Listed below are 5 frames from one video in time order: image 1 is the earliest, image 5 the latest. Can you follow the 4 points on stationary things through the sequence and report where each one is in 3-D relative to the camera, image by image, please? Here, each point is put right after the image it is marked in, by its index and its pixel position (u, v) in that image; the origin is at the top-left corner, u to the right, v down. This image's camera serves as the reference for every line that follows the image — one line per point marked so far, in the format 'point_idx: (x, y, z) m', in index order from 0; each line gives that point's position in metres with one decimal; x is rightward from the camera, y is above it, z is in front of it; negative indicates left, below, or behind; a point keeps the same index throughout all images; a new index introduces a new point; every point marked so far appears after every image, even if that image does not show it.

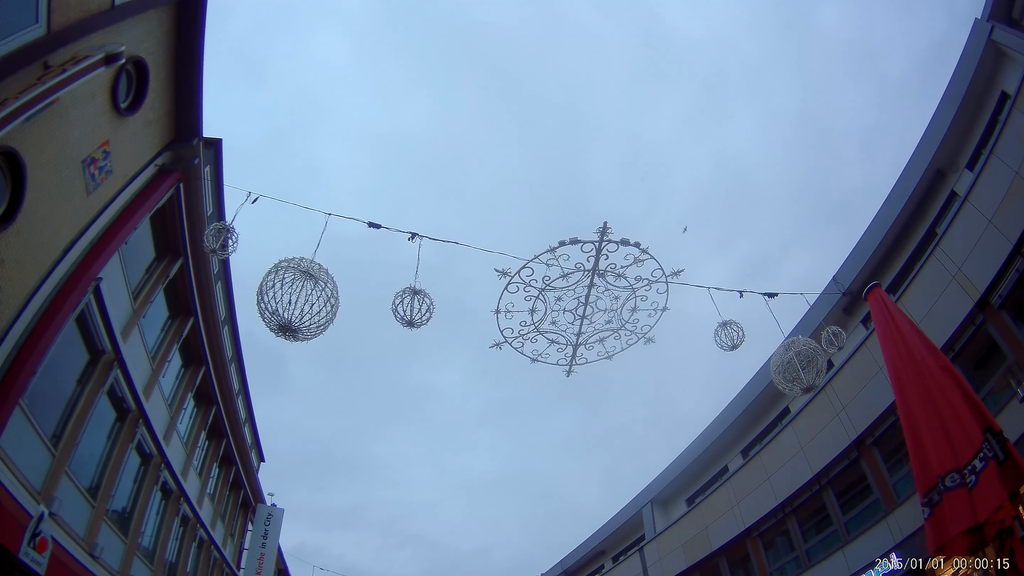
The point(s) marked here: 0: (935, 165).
0: (+8.3, +2.5, +10.6) m
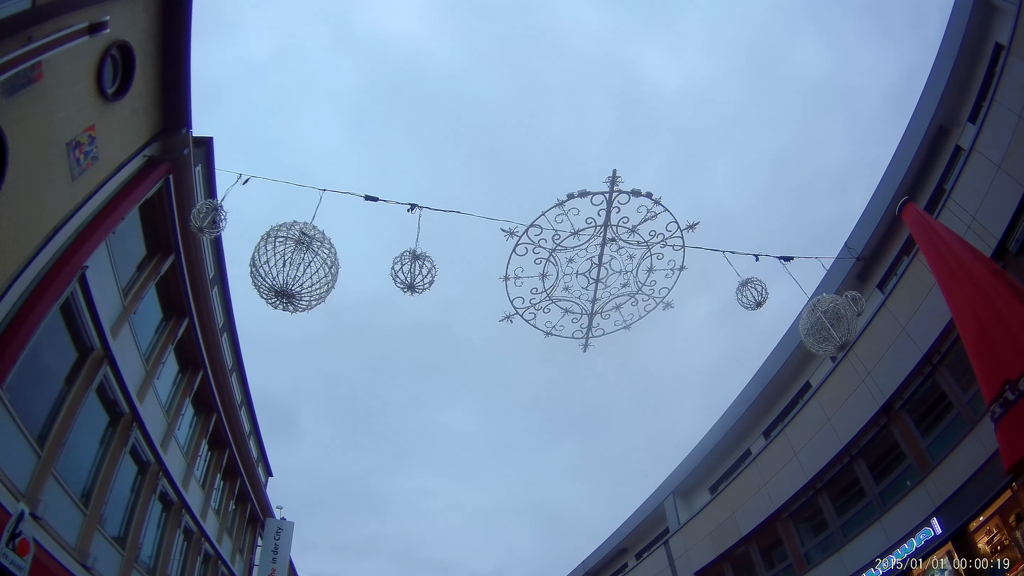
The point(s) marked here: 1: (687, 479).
0: (+8.3, +3.4, +10.5) m
1: (+5.2, -5.7, +16.2) m
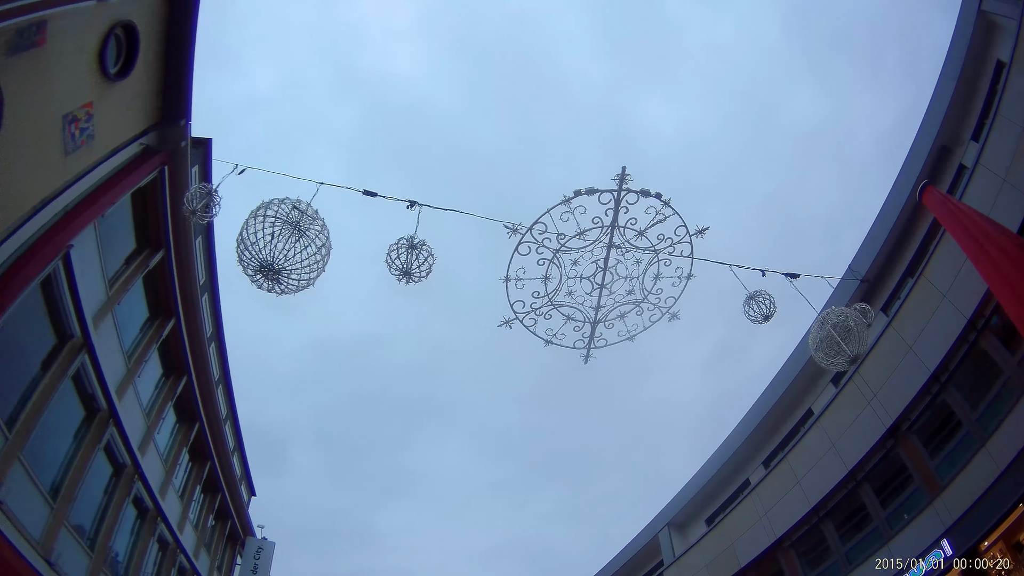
0: (+8.3, +2.9, +10.6) m
1: (+4.9, -6.4, +15.7) m
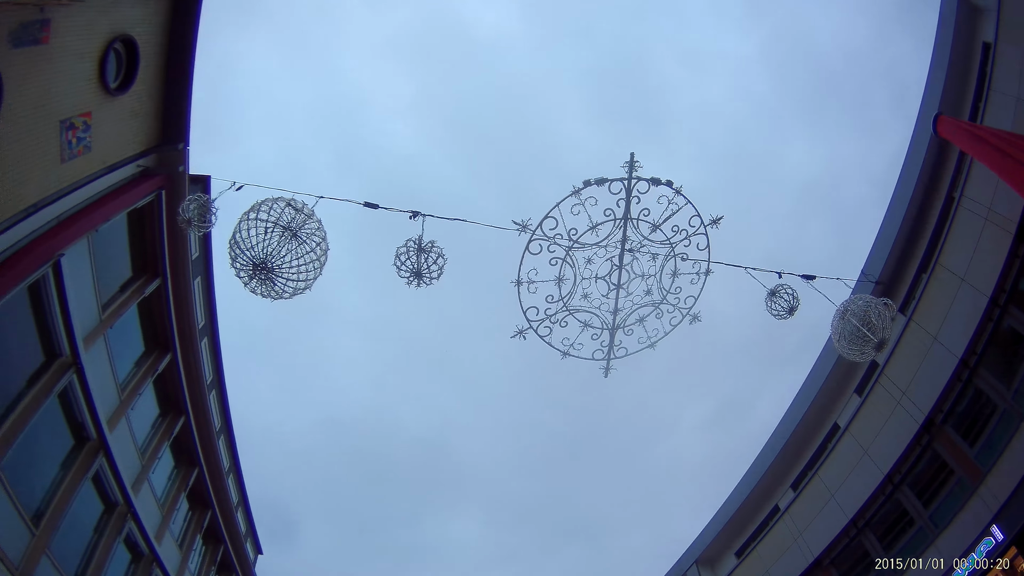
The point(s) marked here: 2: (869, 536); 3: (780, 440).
0: (+8.3, +3.0, +10.6) m
1: (+5.4, -7.0, +14.8) m
2: (+7.0, -4.9, +10.7) m
3: (+6.4, -3.6, +13.2) m
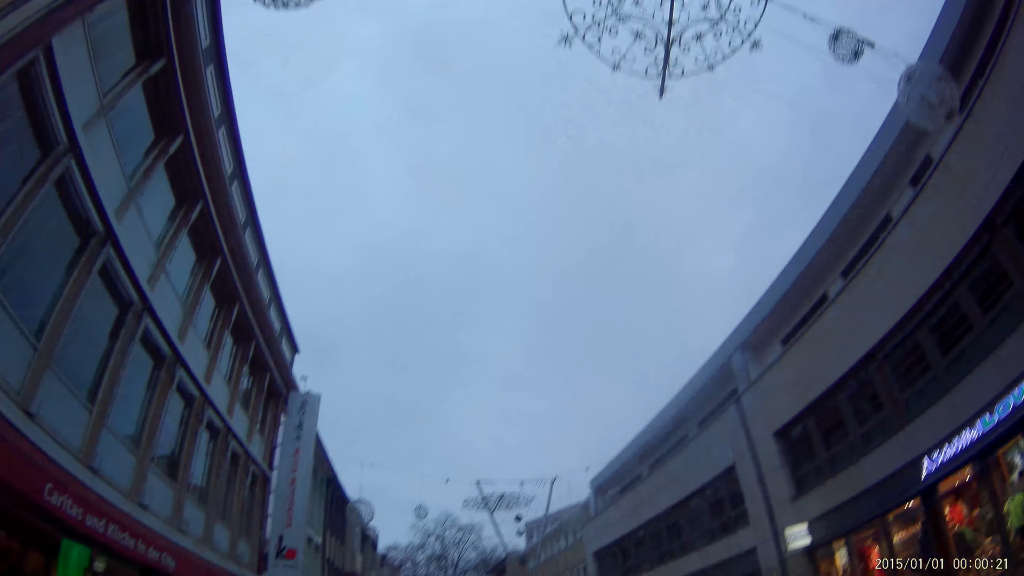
0: (+9.0, +3.4, +8.1) m
1: (+5.7, -4.2, +15.6) m
2: (+6.8, -3.7, +10.9) m
3: (+6.8, -1.7, +12.9) m
